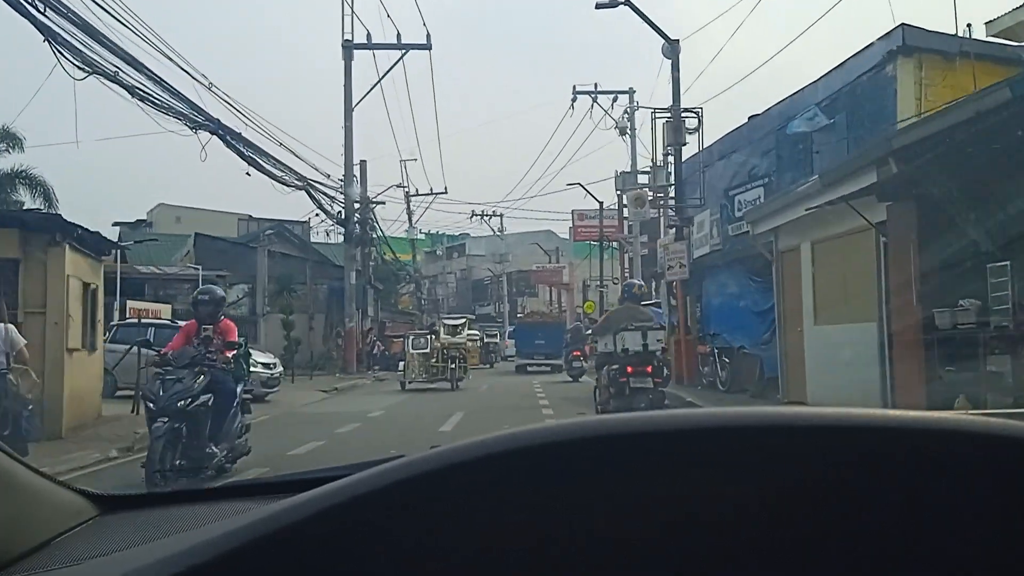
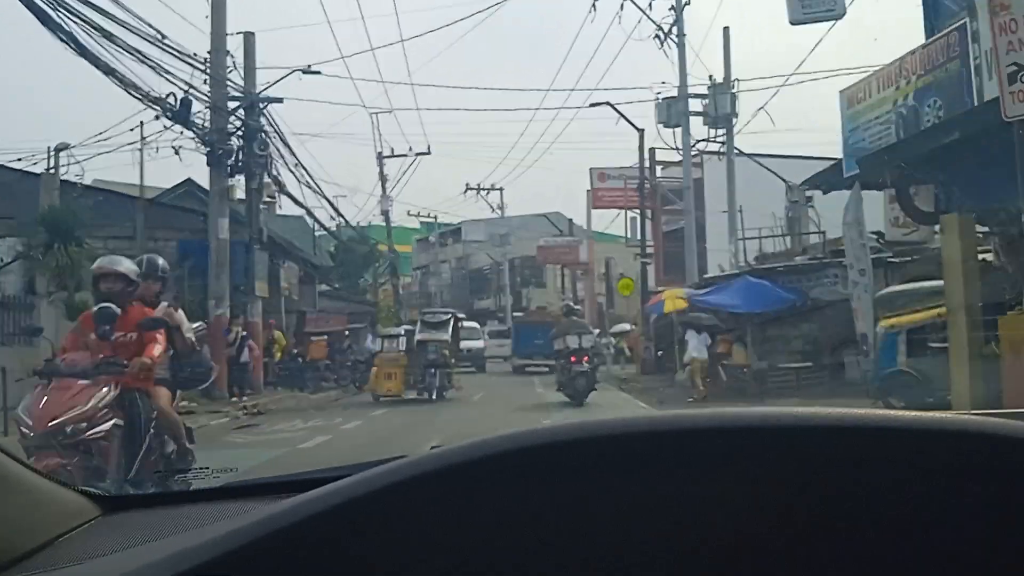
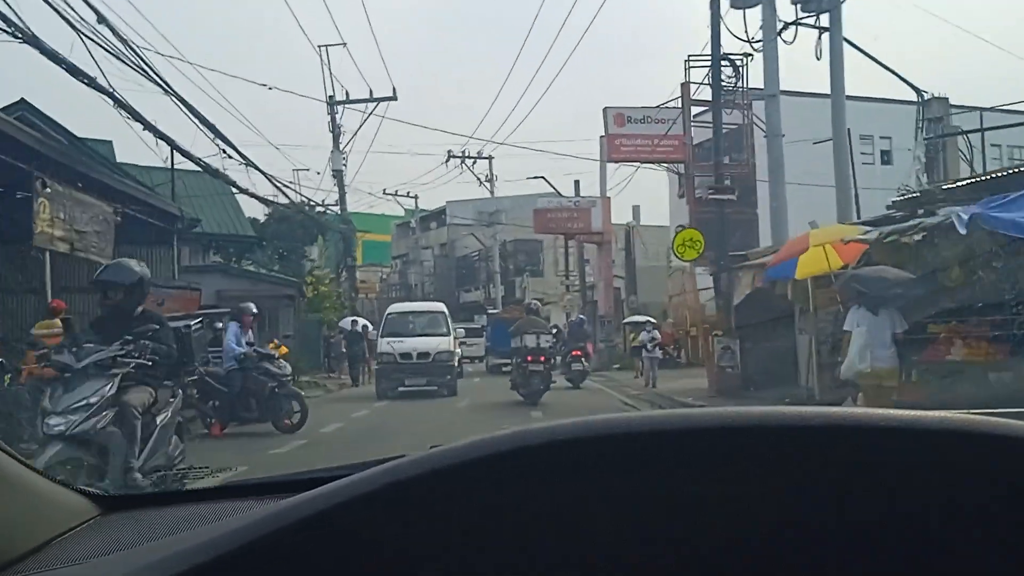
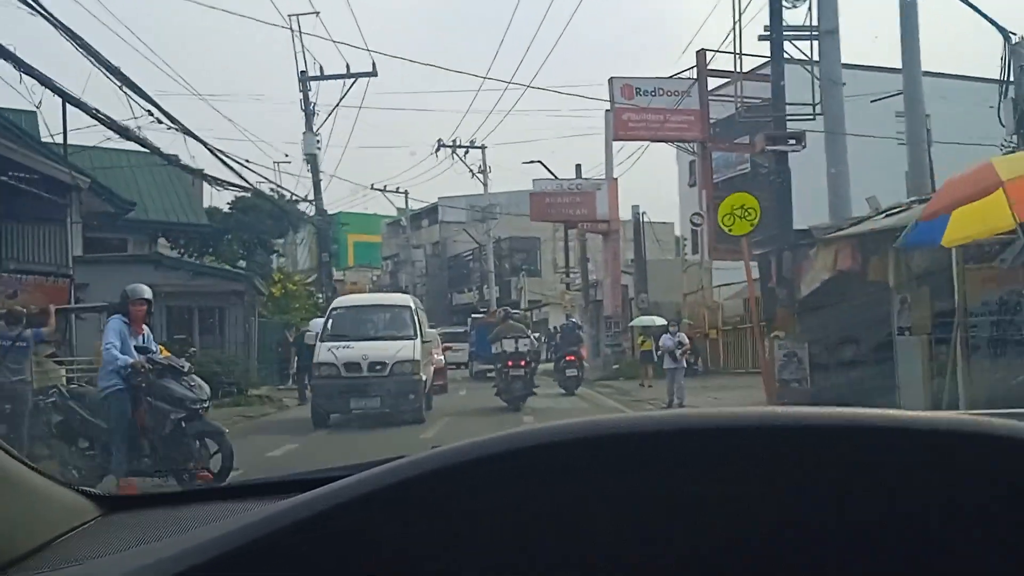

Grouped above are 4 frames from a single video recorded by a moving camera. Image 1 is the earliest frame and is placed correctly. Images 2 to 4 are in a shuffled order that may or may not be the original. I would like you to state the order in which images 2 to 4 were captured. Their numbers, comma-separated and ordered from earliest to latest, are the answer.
2, 3, 4
